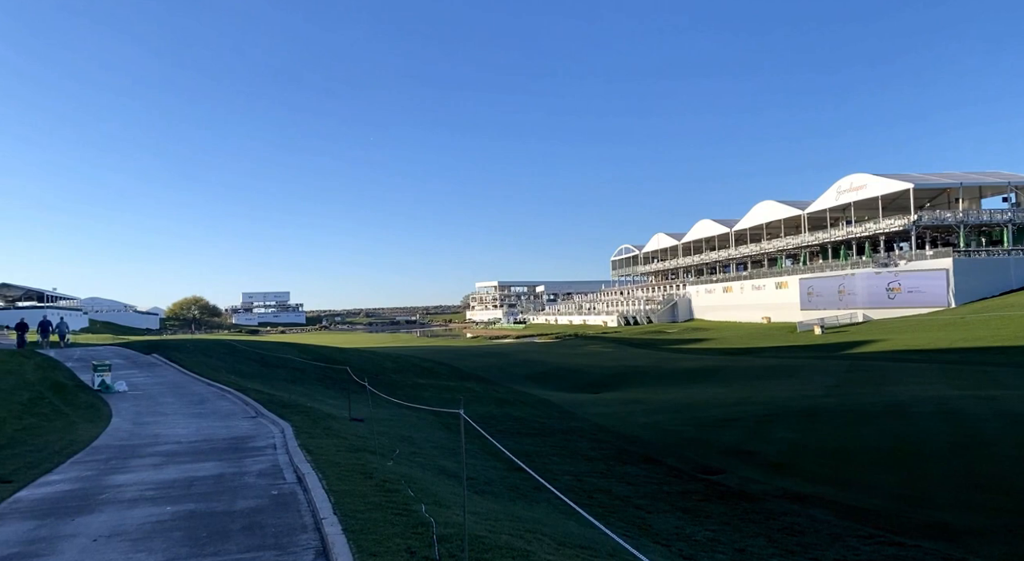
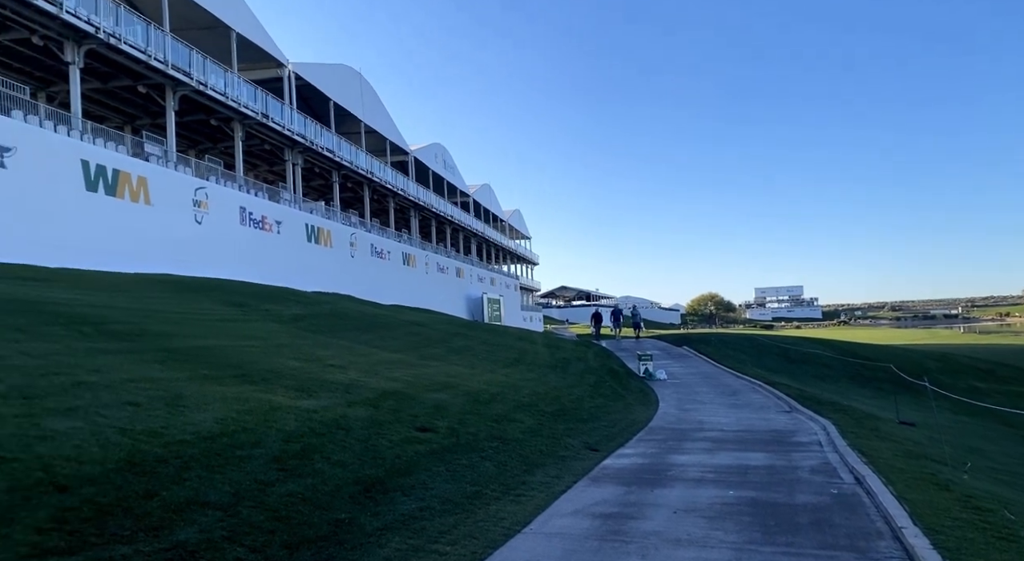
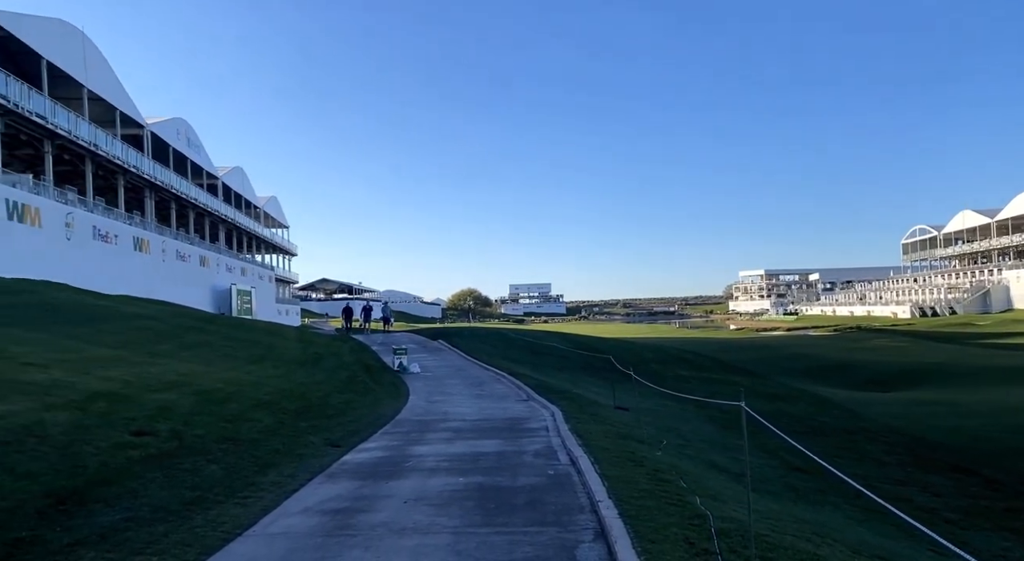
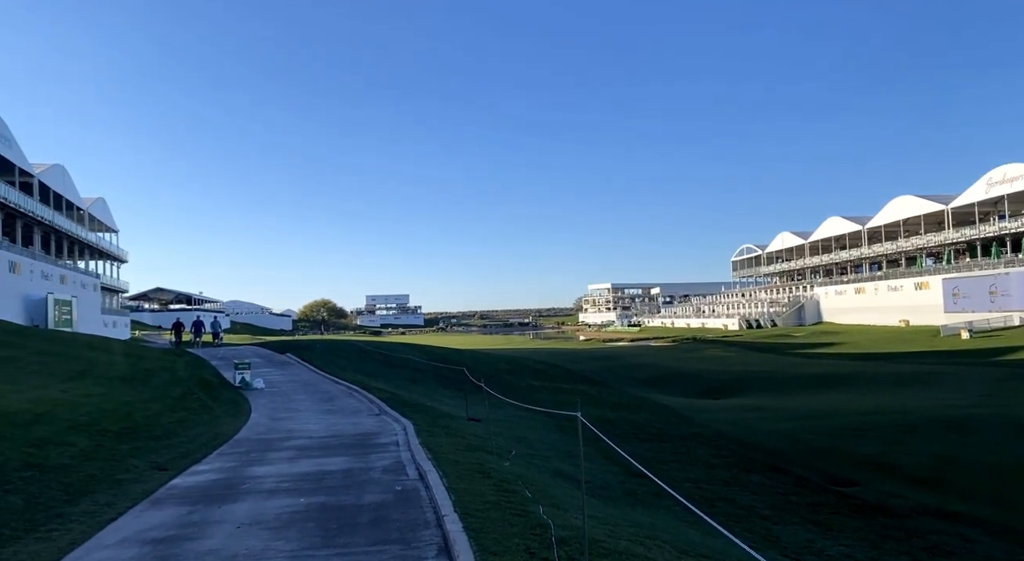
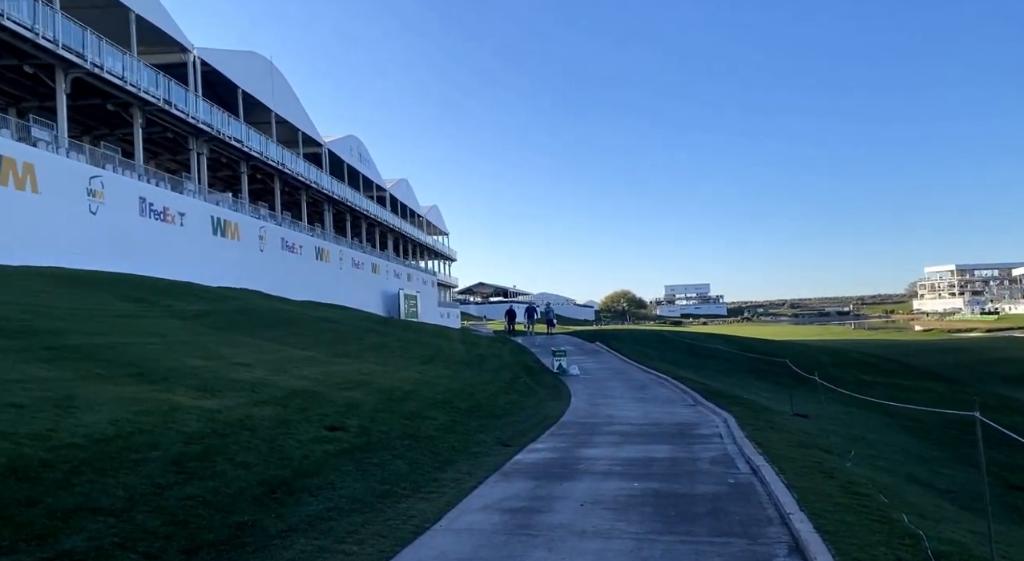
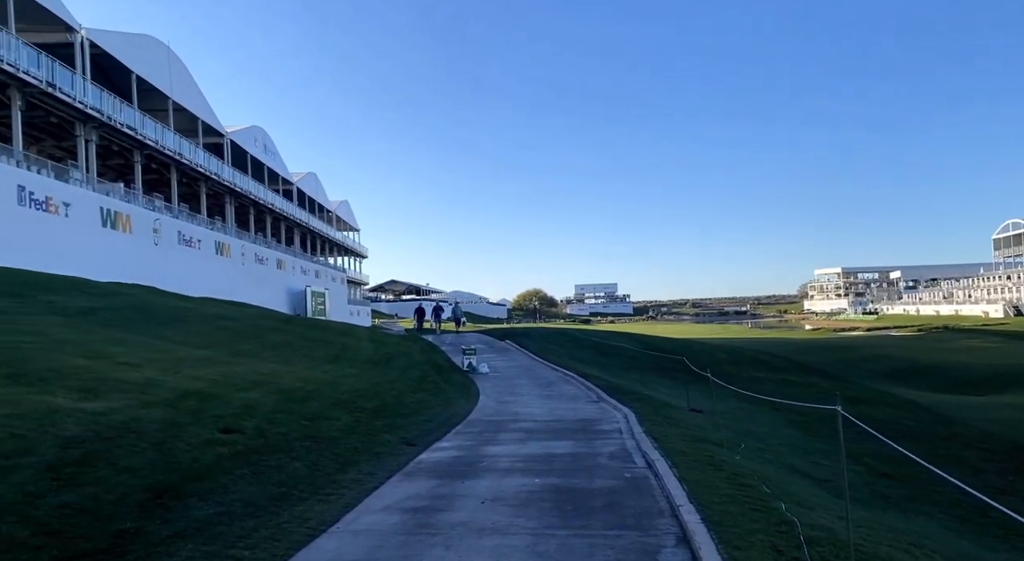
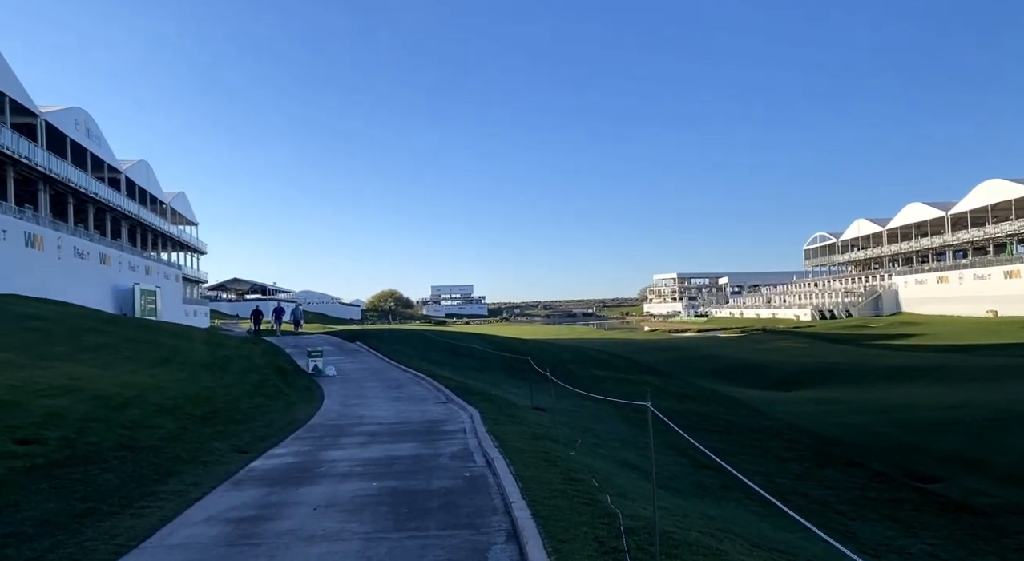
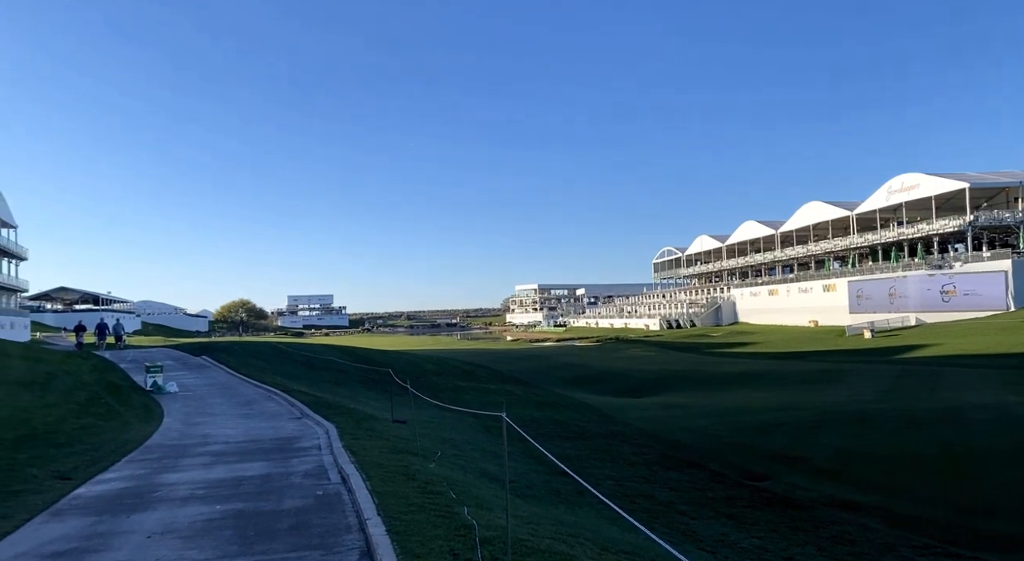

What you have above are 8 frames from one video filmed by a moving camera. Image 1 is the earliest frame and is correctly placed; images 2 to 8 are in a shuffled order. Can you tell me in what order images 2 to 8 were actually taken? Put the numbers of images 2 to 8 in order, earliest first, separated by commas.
8, 4, 7, 3, 6, 5, 2
